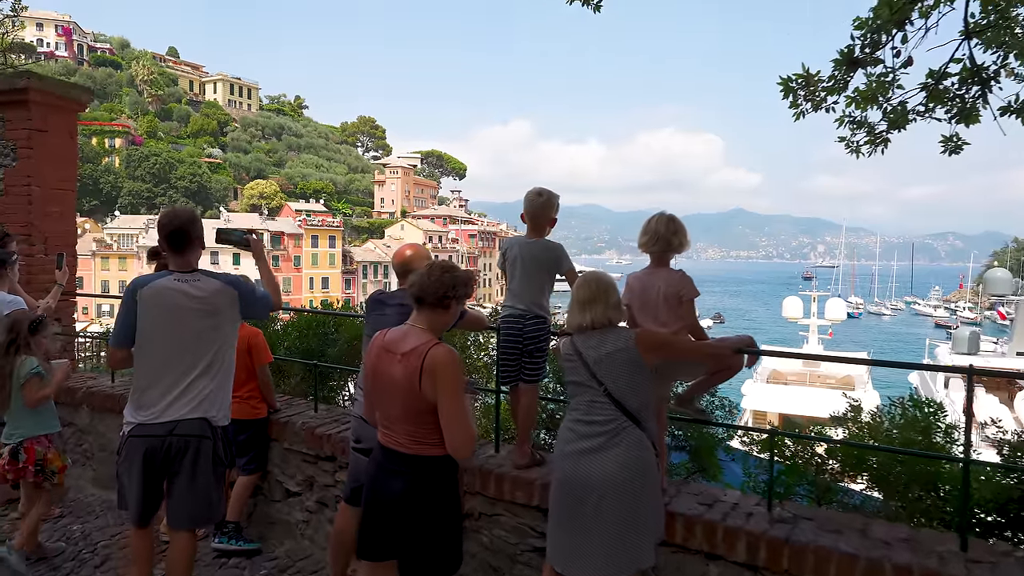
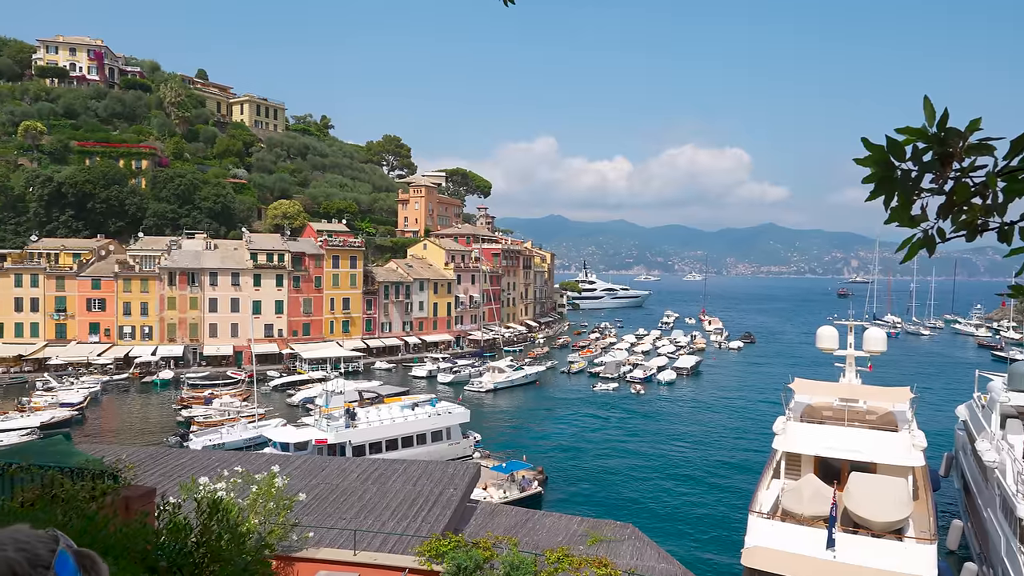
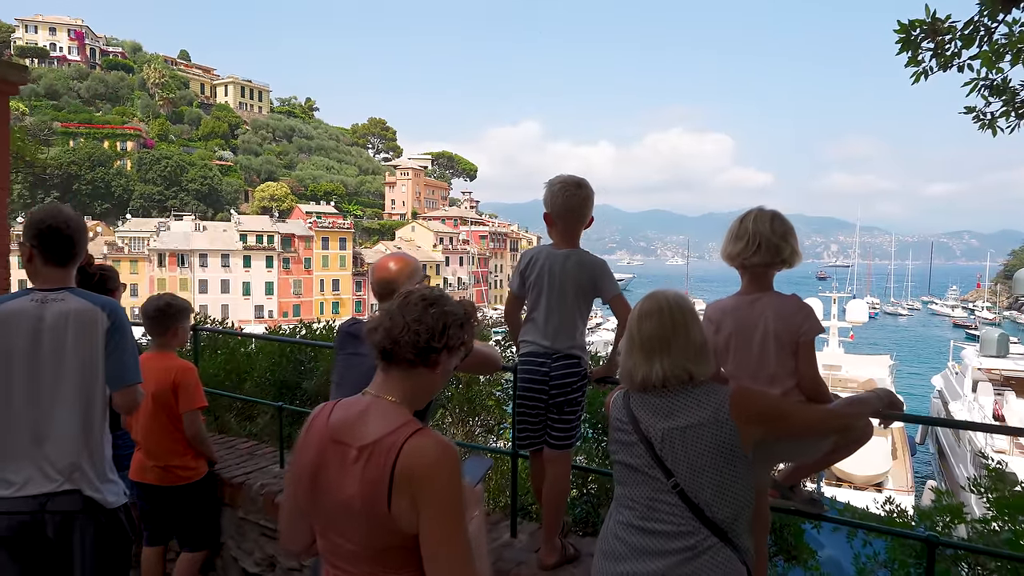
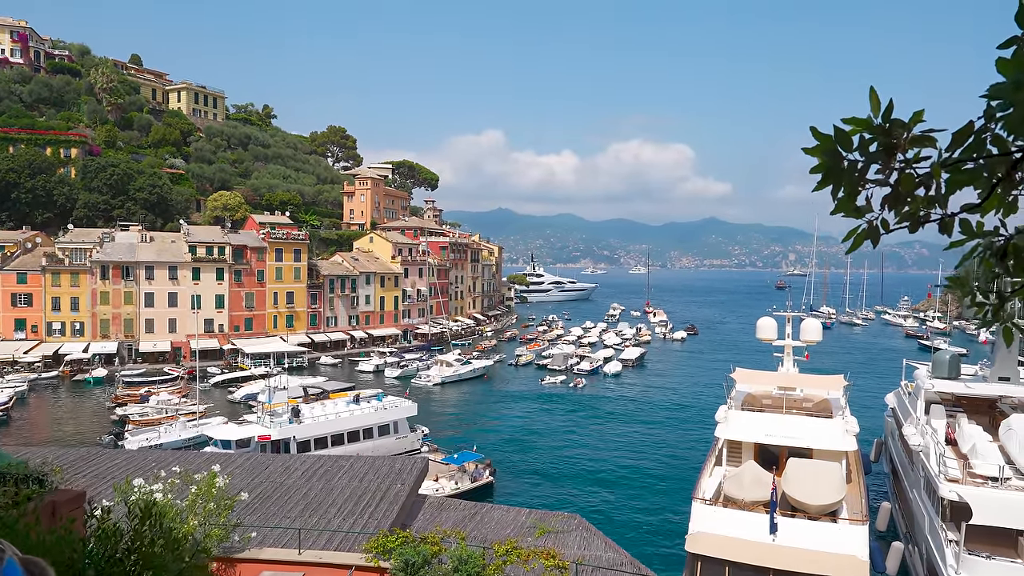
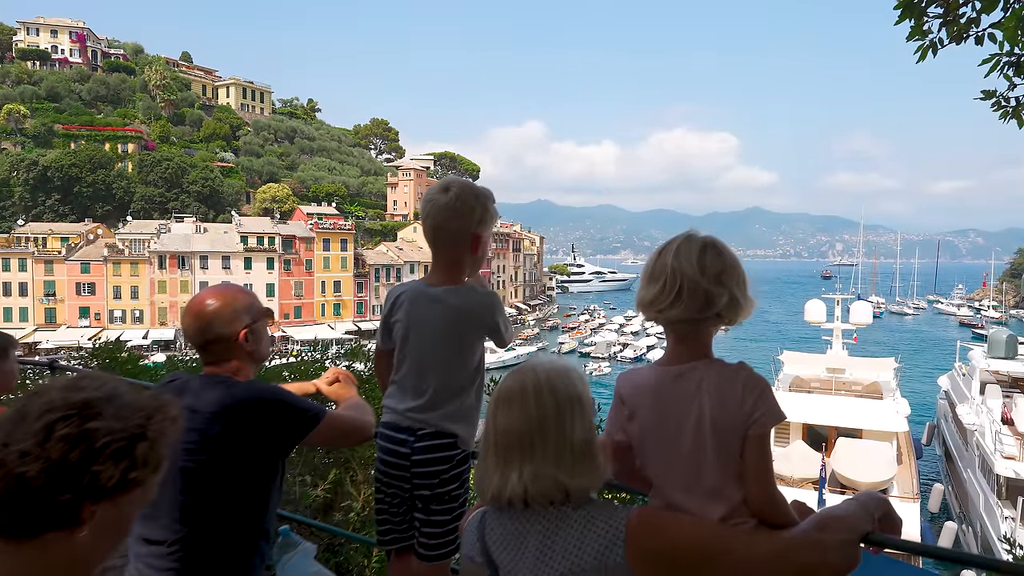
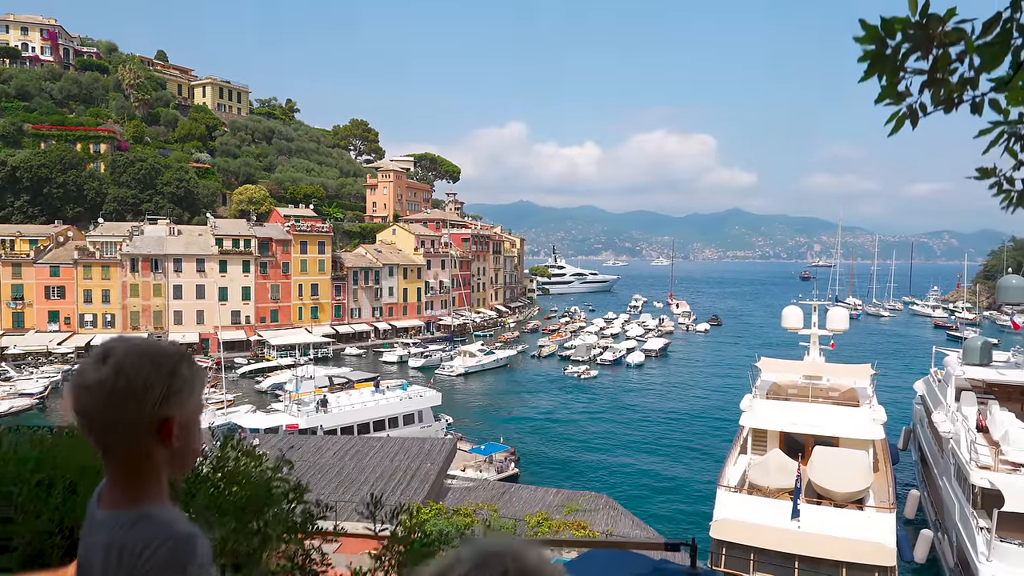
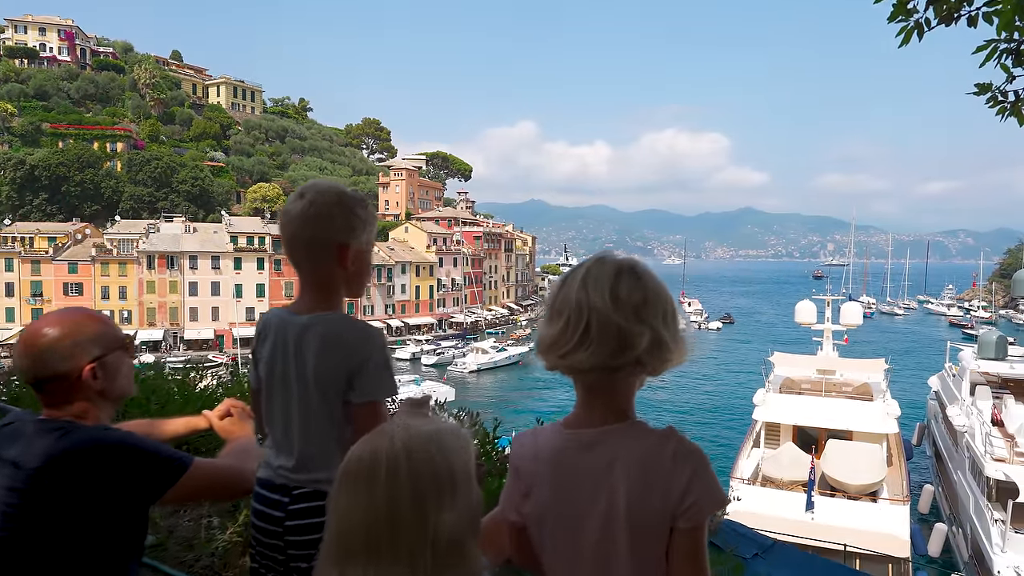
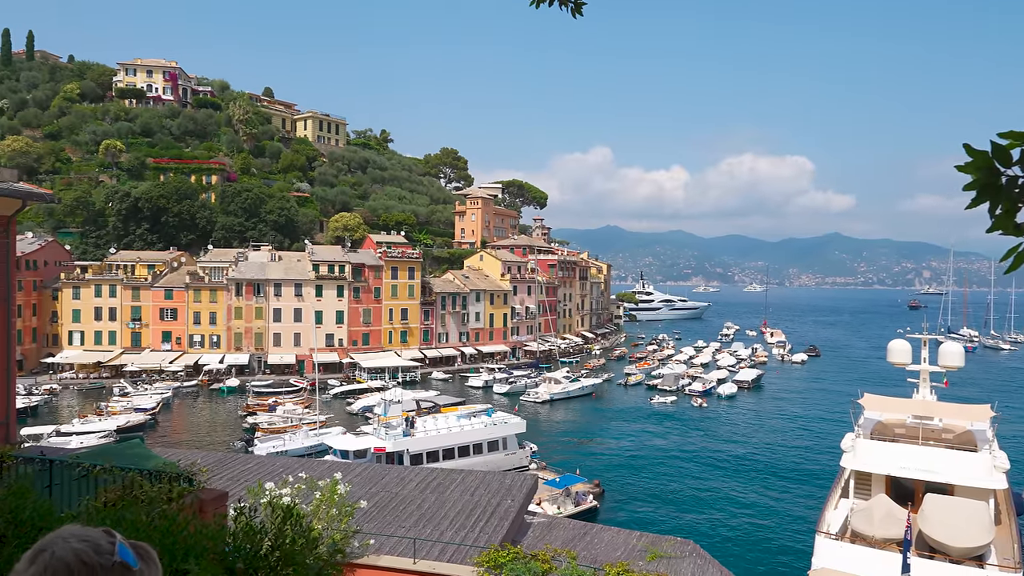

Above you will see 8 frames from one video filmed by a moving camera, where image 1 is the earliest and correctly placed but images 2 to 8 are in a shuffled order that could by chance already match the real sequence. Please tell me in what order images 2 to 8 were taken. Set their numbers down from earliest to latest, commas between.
3, 5, 7, 6, 4, 2, 8
